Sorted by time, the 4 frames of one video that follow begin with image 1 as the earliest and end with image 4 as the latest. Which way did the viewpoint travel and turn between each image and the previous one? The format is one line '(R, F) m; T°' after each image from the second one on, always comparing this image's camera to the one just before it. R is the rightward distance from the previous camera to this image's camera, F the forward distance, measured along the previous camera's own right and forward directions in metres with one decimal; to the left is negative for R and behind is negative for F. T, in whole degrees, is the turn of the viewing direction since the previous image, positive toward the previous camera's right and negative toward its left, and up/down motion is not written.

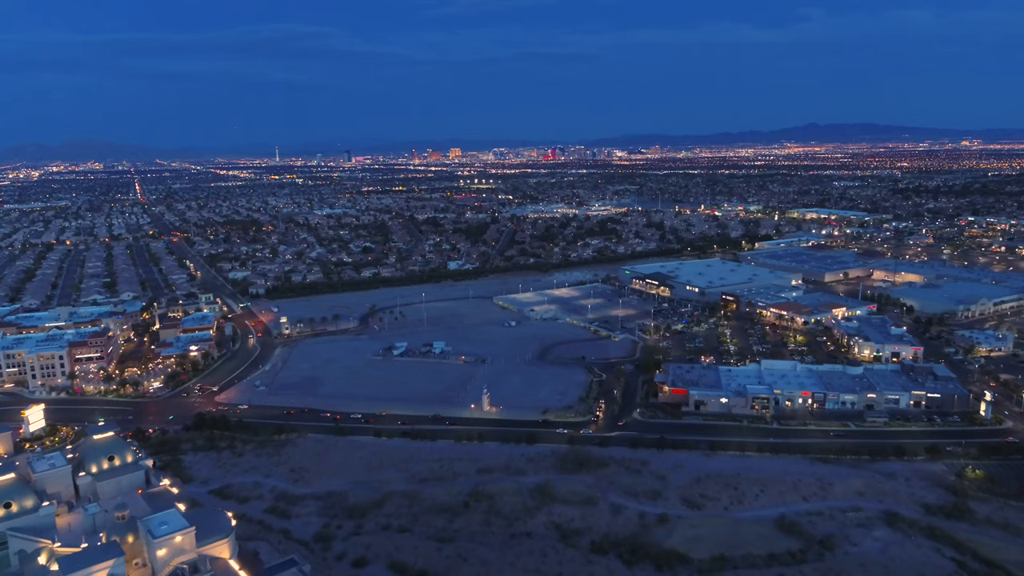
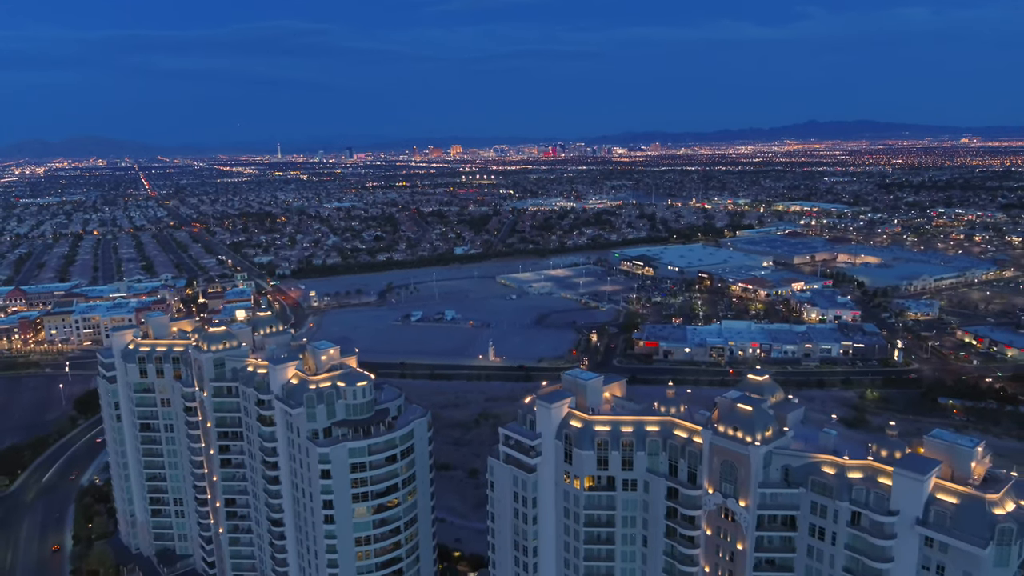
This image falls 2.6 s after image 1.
(0.0, -8.9) m; 0°
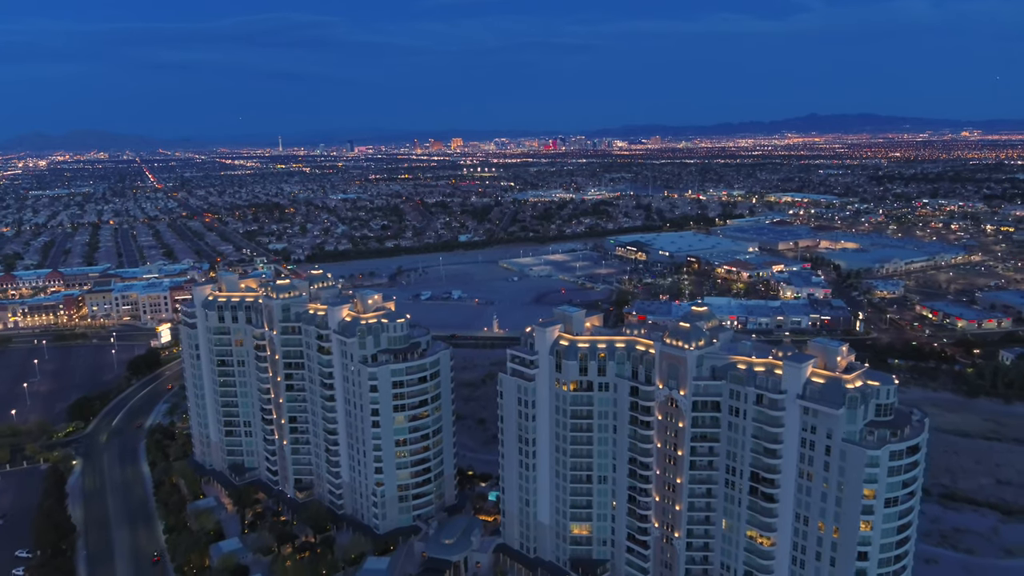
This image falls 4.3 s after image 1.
(-0.1, -5.6) m; 0°
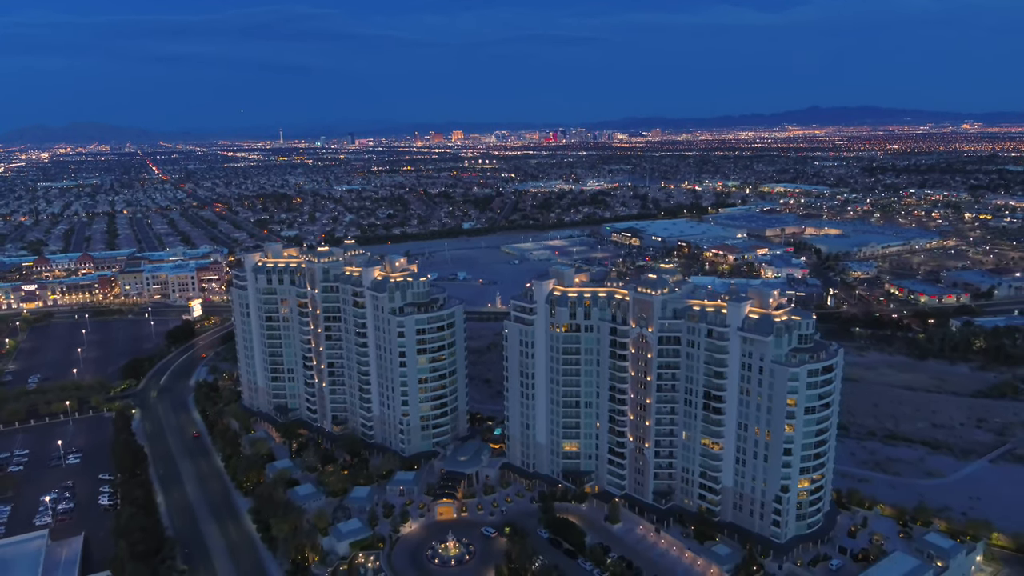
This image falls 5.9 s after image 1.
(-0.1, -5.2) m; 0°
